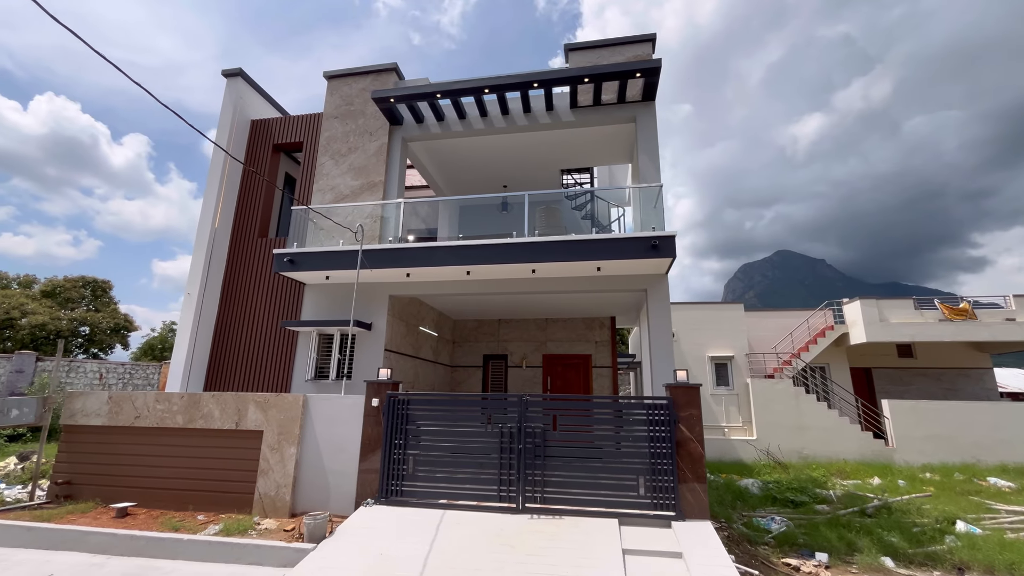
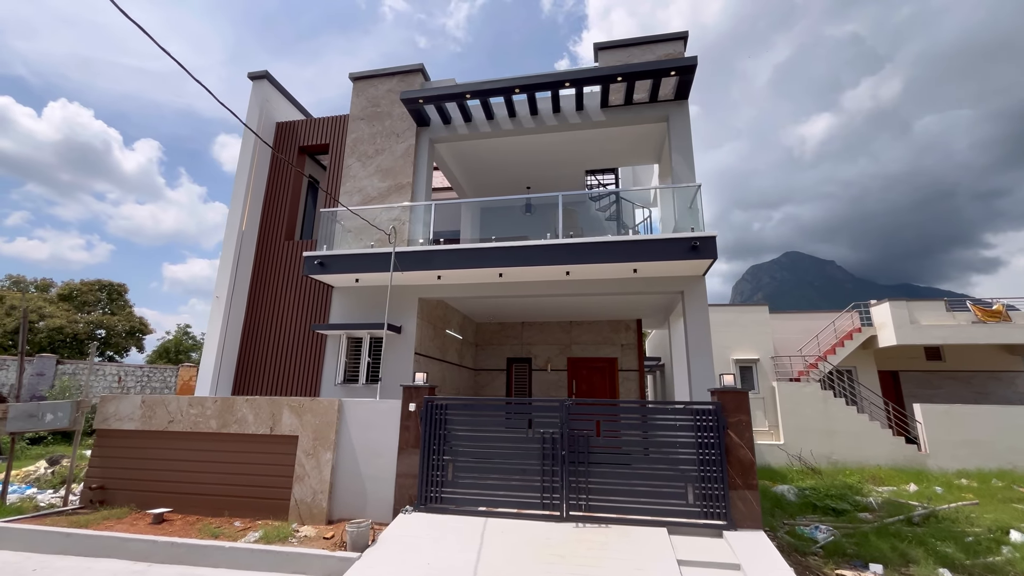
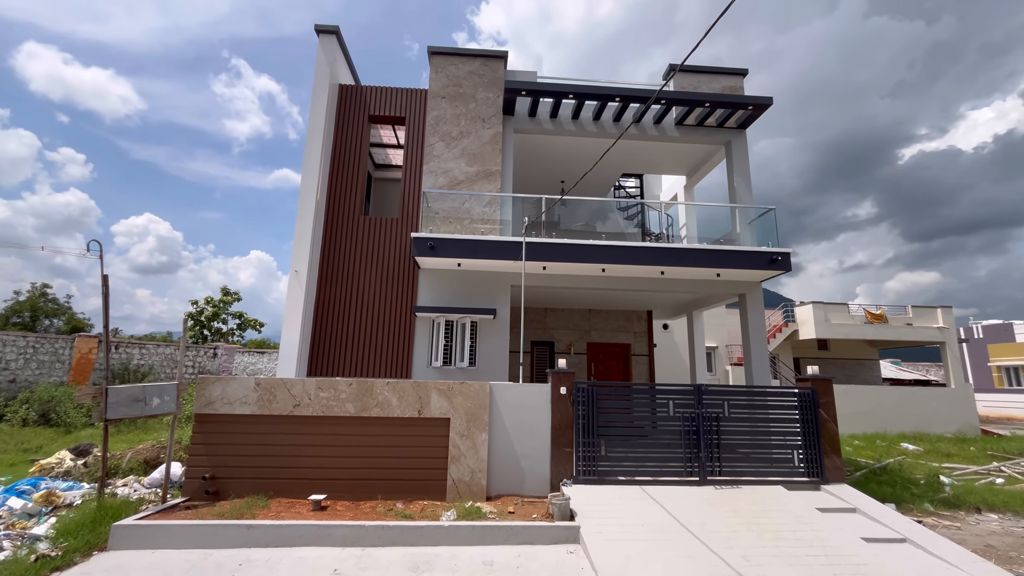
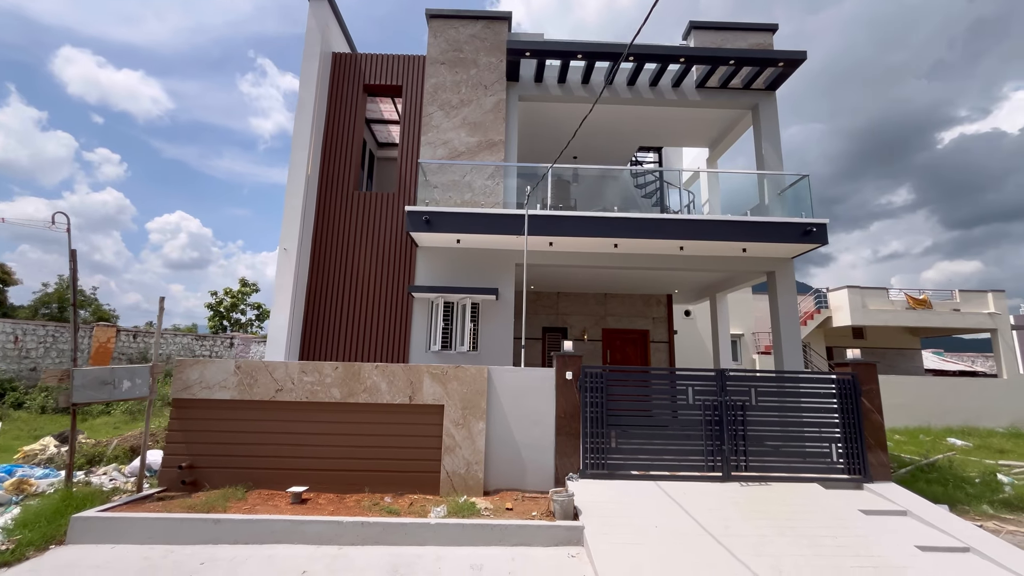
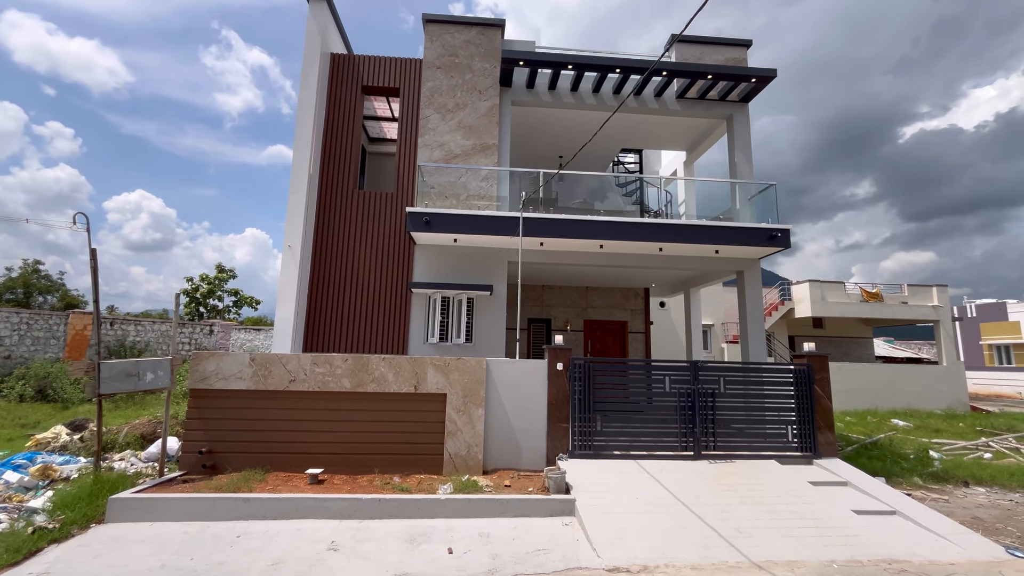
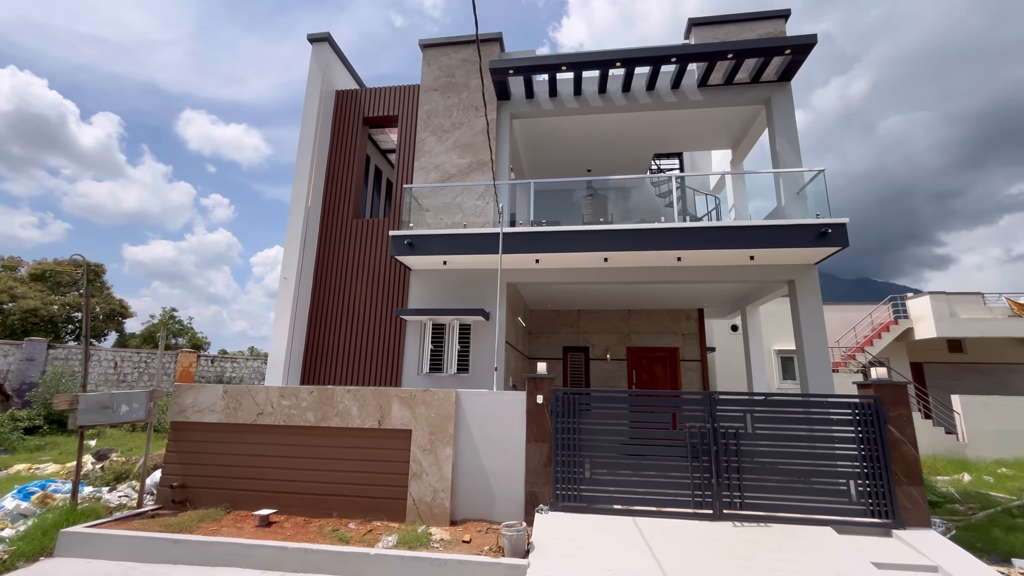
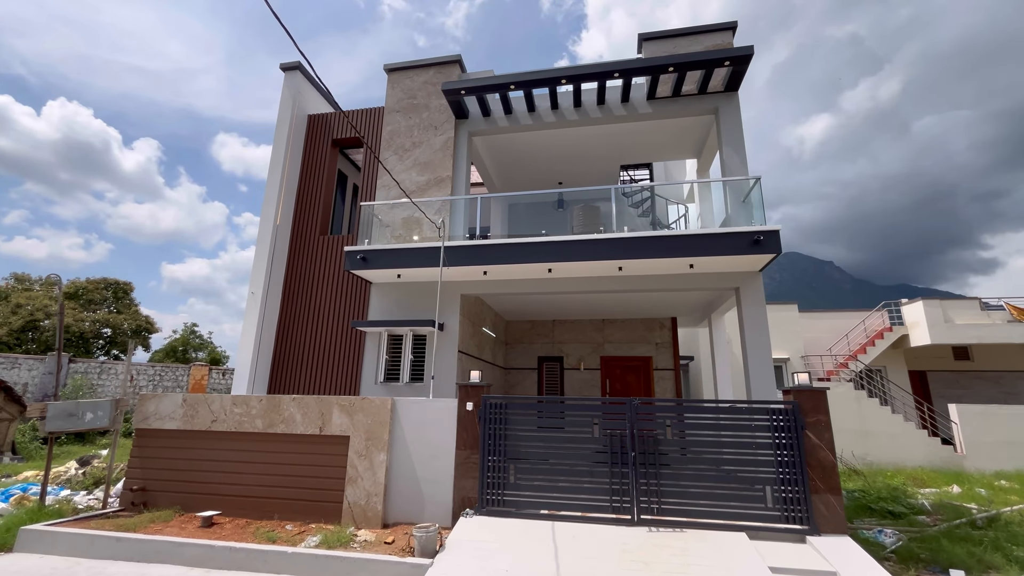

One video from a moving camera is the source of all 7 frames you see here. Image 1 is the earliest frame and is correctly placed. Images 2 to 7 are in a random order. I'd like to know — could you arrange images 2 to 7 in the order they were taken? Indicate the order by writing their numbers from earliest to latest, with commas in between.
2, 7, 6, 4, 5, 3
